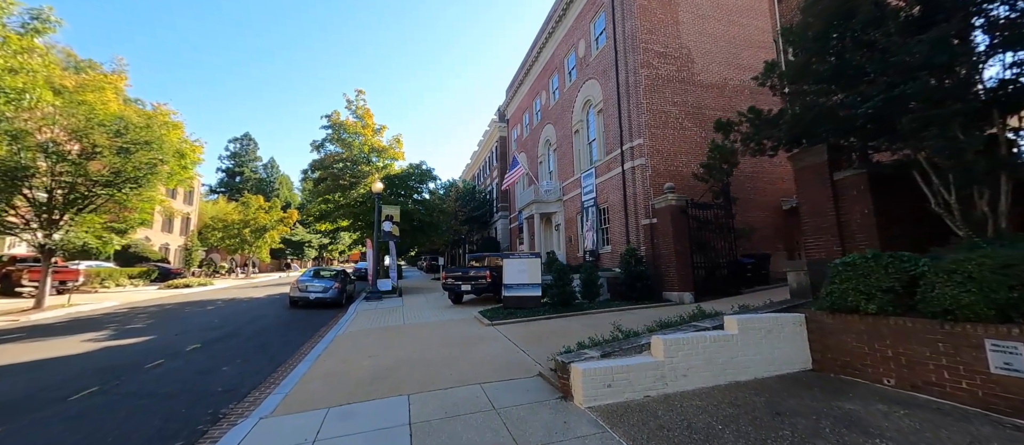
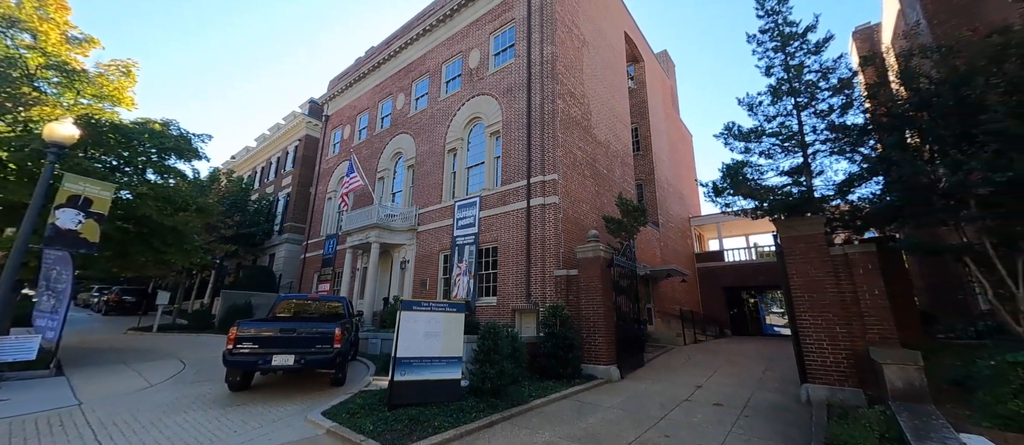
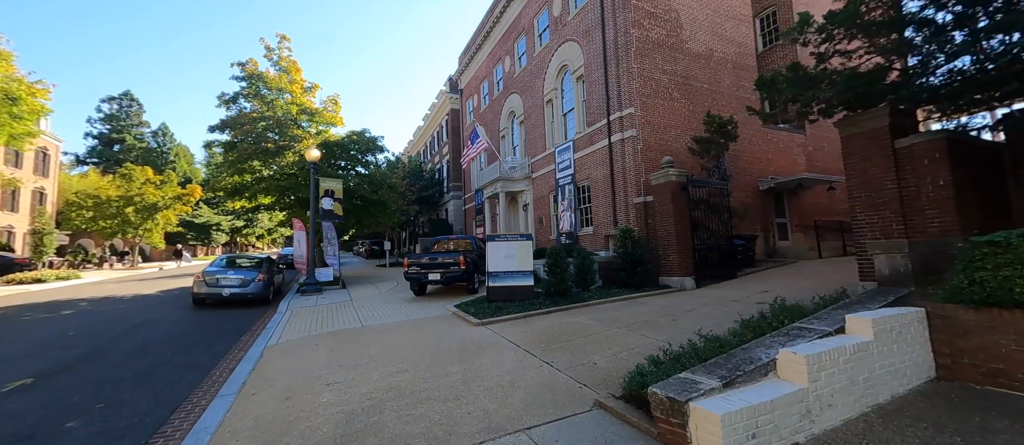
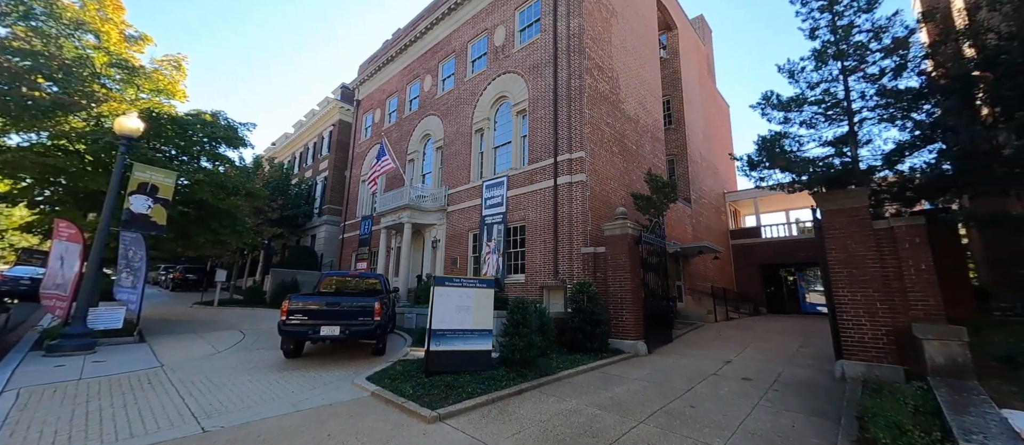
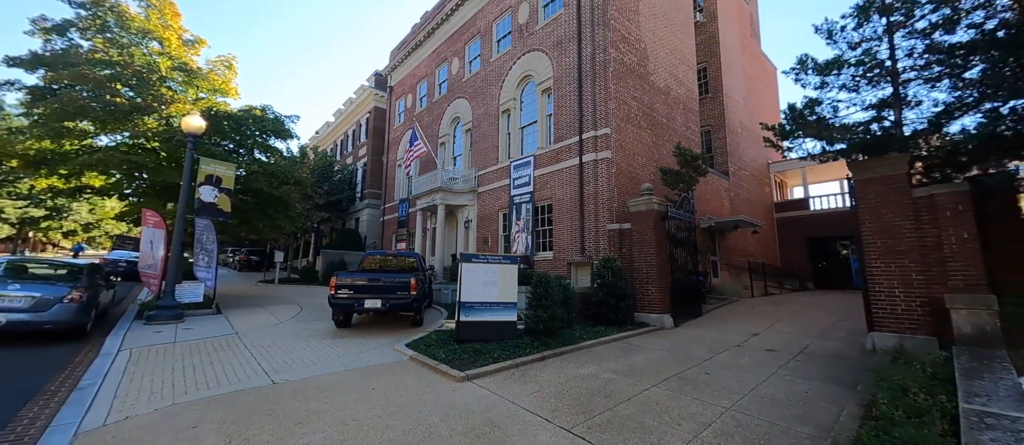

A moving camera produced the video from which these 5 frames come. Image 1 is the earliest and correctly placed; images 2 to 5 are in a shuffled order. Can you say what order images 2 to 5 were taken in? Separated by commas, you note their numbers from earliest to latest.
3, 5, 4, 2
